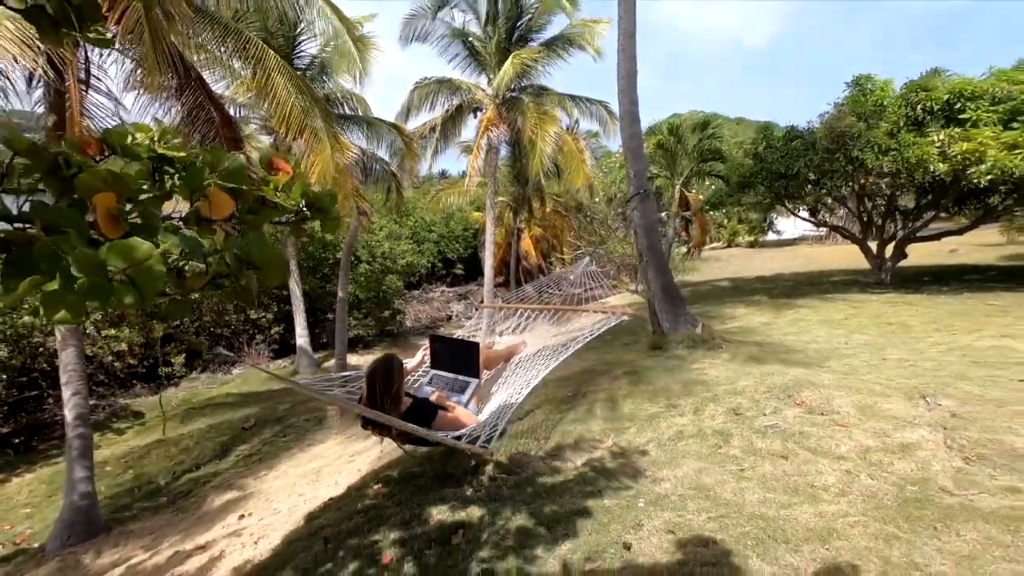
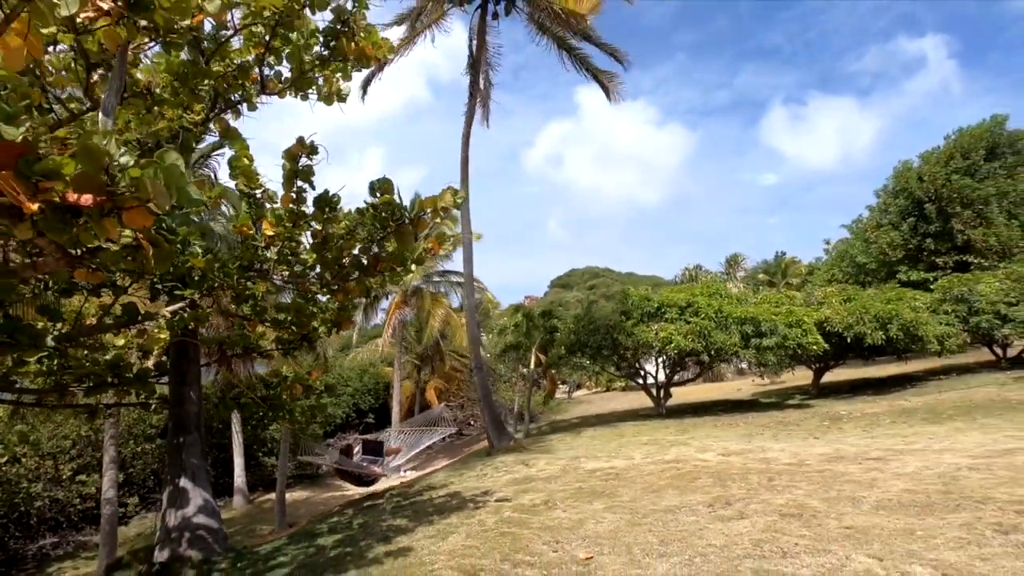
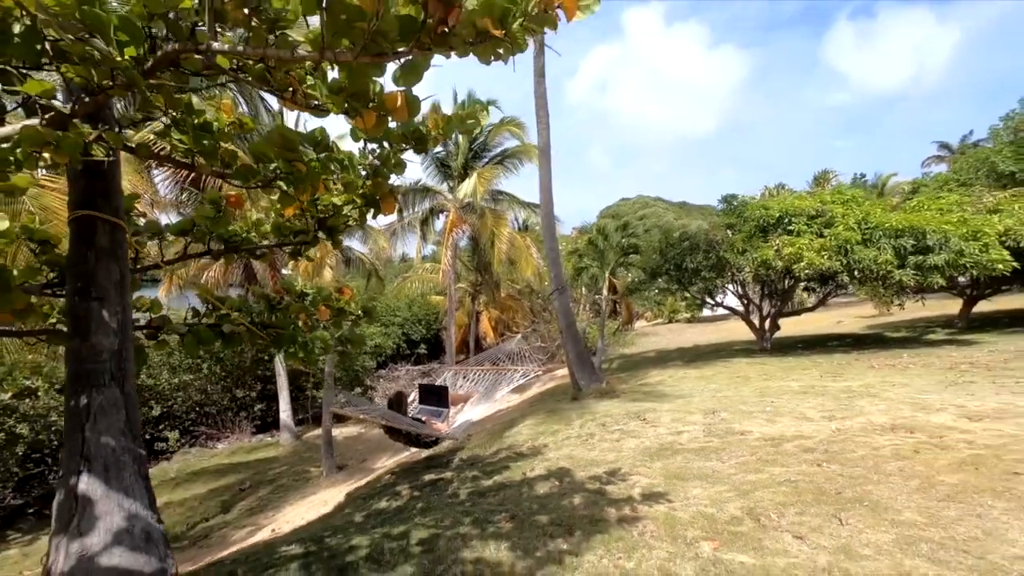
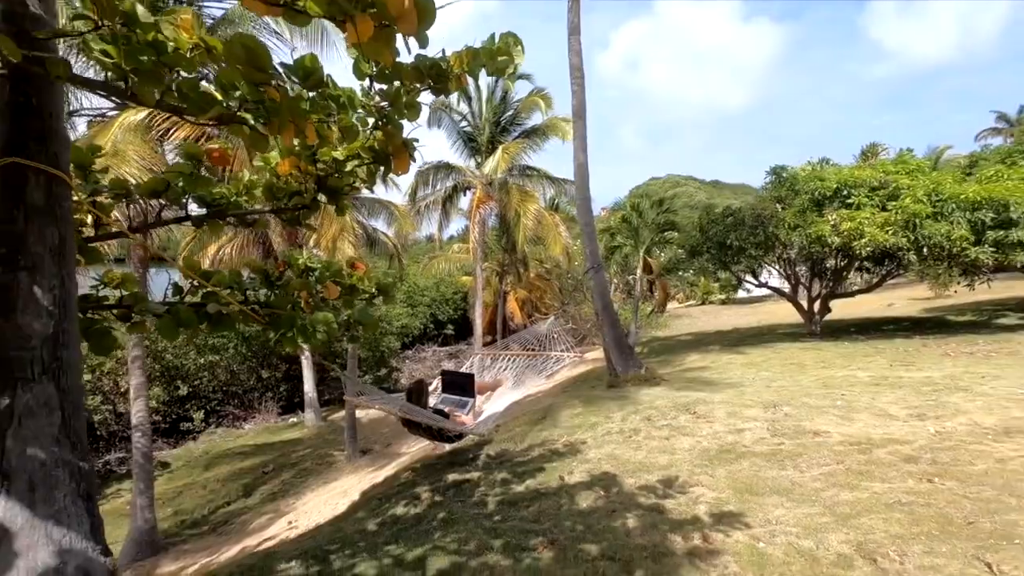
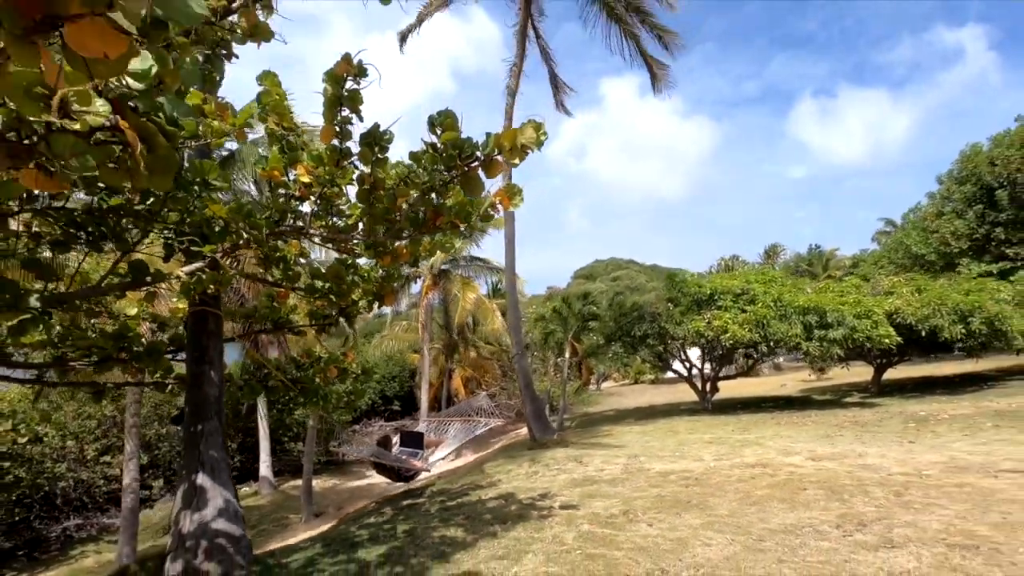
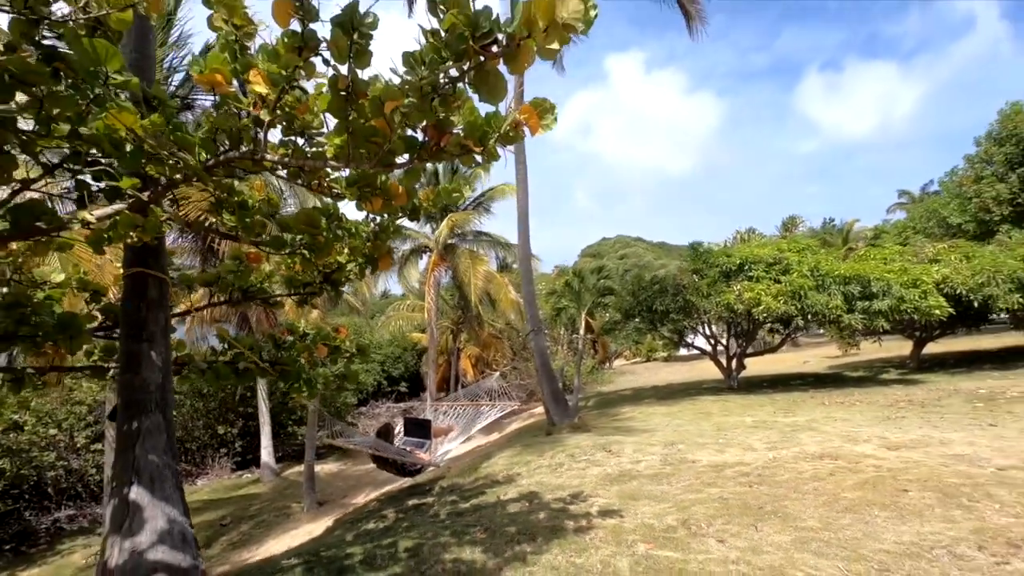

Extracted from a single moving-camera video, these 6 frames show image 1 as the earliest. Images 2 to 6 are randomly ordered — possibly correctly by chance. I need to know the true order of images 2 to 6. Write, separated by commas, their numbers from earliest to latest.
4, 3, 6, 5, 2
